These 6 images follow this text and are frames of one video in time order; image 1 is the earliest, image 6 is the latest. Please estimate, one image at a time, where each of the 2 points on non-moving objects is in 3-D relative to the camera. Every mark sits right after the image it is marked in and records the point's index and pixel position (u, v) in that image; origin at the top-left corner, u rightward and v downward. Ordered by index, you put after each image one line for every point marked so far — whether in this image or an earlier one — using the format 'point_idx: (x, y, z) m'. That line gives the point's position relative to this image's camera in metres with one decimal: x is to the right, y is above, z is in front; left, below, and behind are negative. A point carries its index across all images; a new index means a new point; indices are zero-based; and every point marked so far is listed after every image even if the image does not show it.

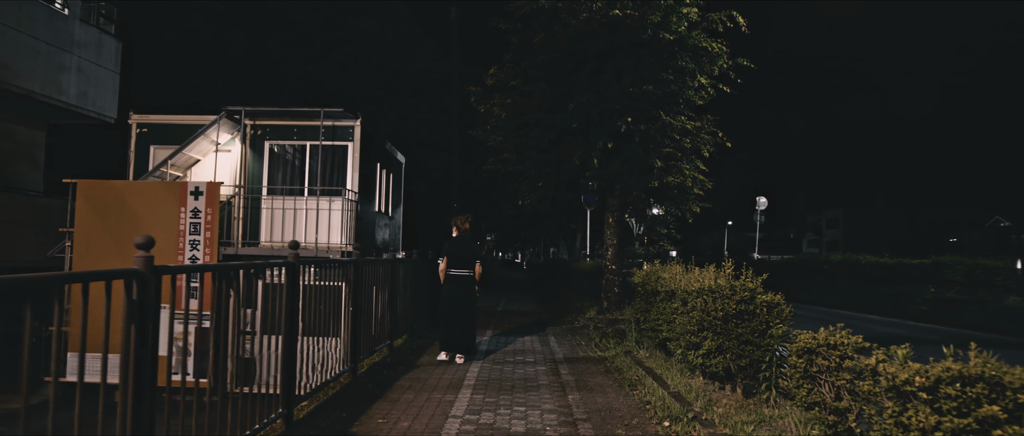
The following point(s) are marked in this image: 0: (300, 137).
0: (-4.8, +1.8, +15.6) m
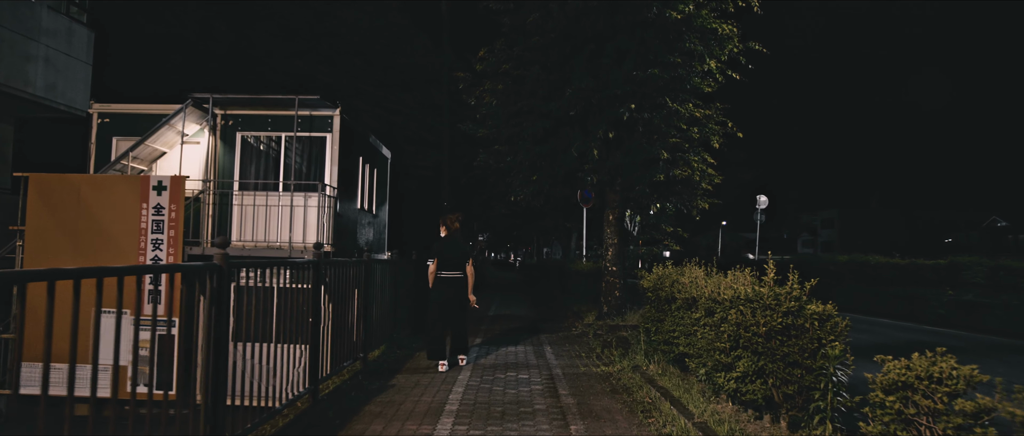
0: (-4.9, +1.9, +14.4) m
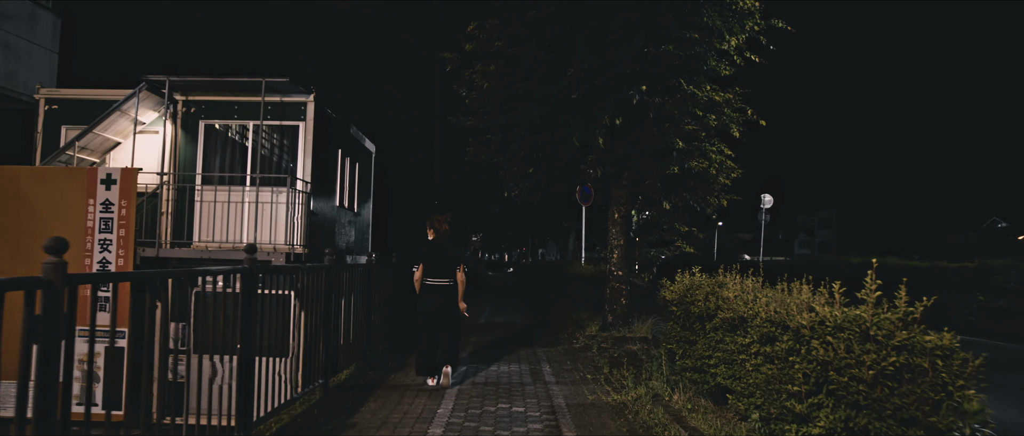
0: (-5.0, +1.9, +13.0) m
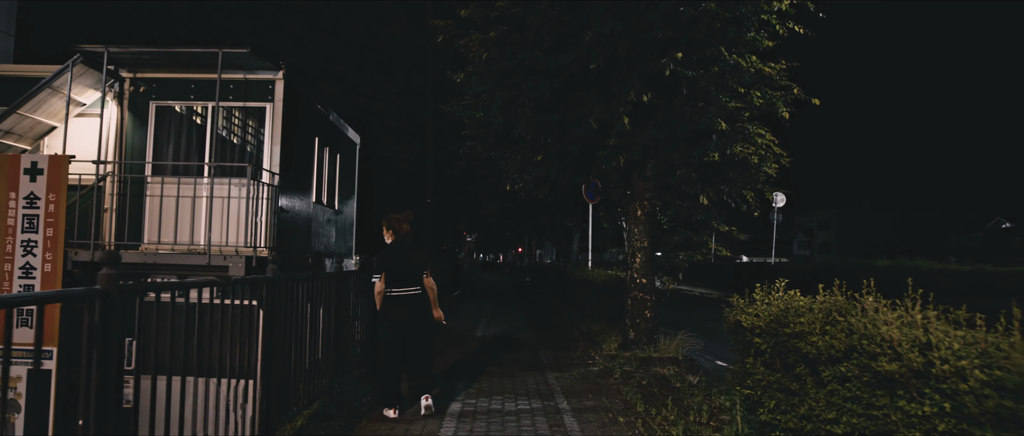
0: (-5.0, +1.9, +11.1) m
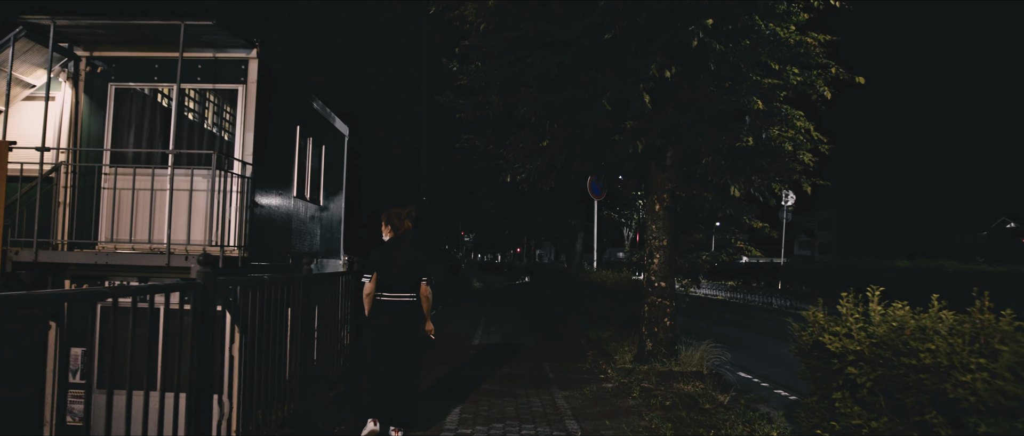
0: (-5.0, +2.0, +9.9) m
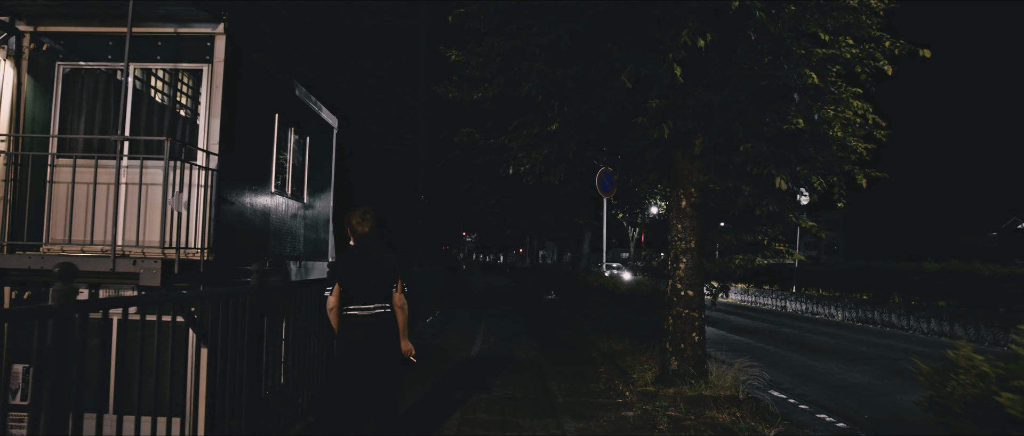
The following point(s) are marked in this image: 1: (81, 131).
0: (-5.0, +2.0, +8.7) m
1: (-5.4, +1.1, +8.7) m
